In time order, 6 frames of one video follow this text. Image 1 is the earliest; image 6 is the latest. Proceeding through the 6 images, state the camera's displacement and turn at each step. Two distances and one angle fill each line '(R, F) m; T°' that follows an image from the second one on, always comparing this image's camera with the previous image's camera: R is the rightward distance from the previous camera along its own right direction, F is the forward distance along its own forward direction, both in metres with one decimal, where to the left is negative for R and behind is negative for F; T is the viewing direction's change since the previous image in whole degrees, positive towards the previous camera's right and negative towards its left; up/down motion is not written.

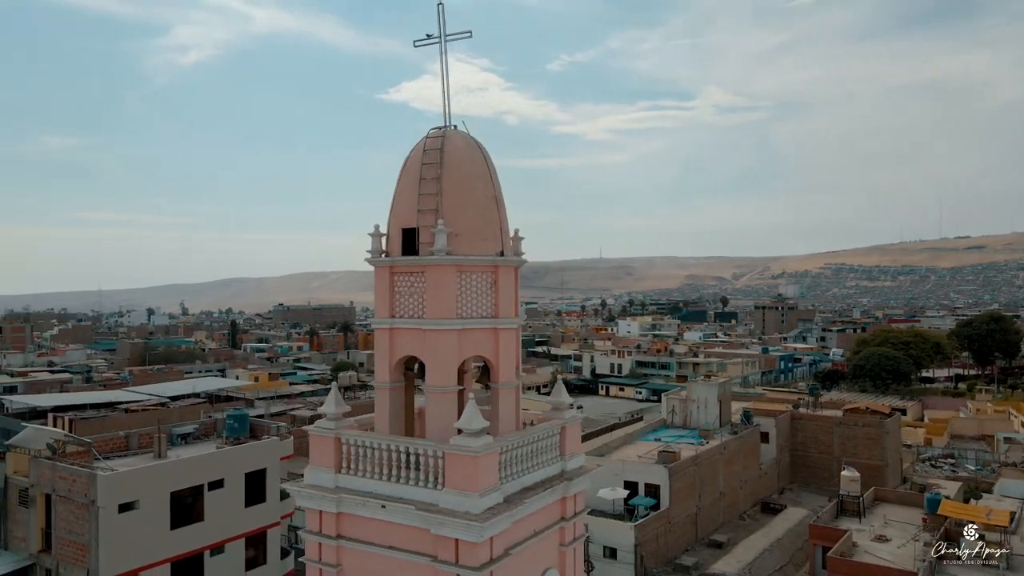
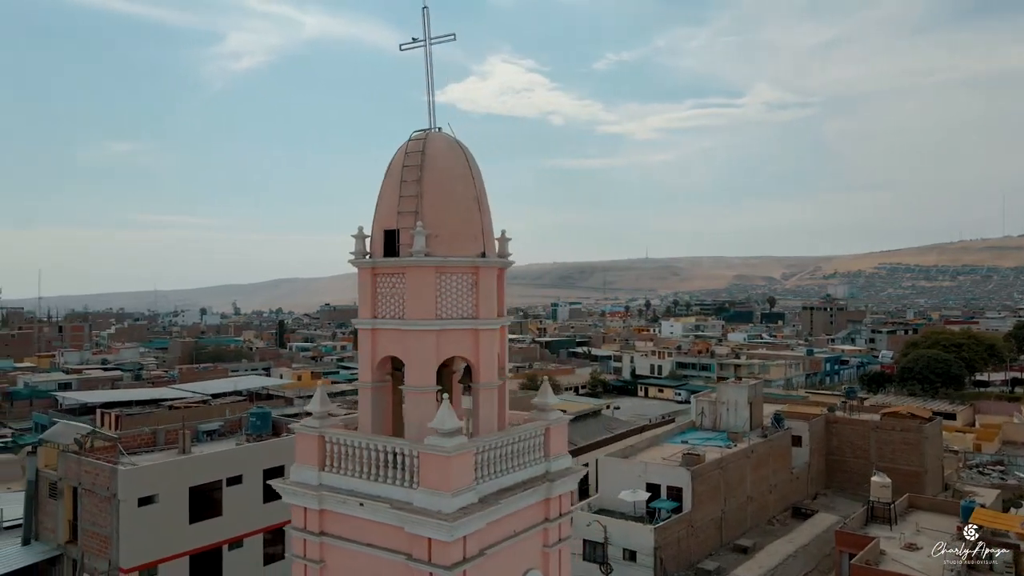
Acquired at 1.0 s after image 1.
(+0.6, 0.0) m; -3°
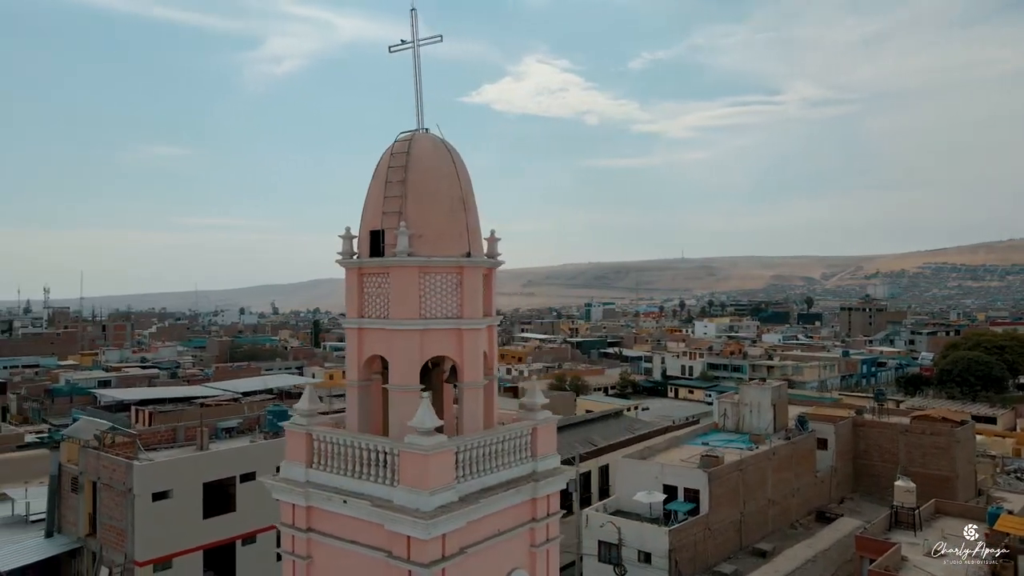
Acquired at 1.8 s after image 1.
(+0.5, 0.0) m; -3°
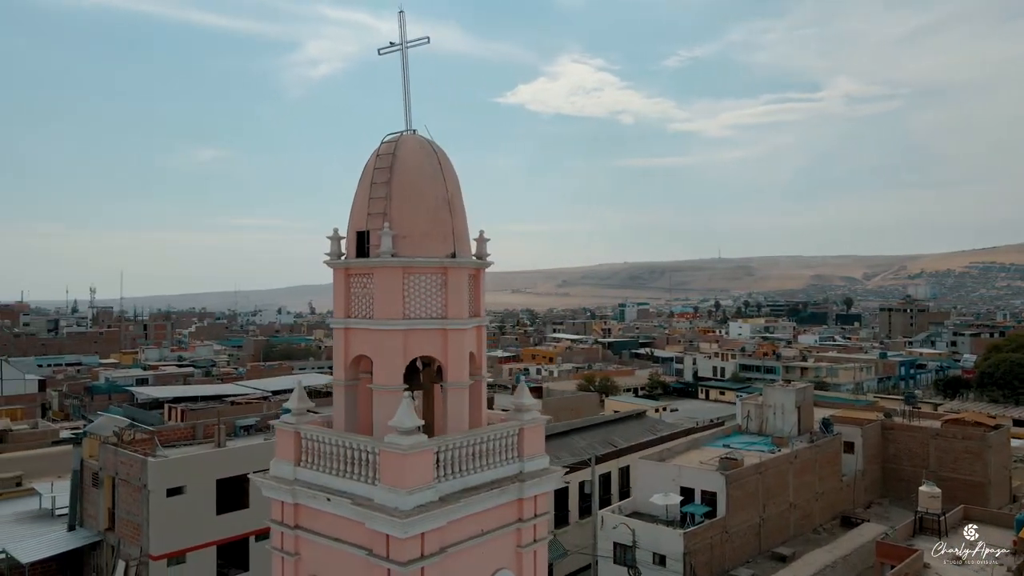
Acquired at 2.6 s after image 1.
(+0.5, 0.0) m; -3°
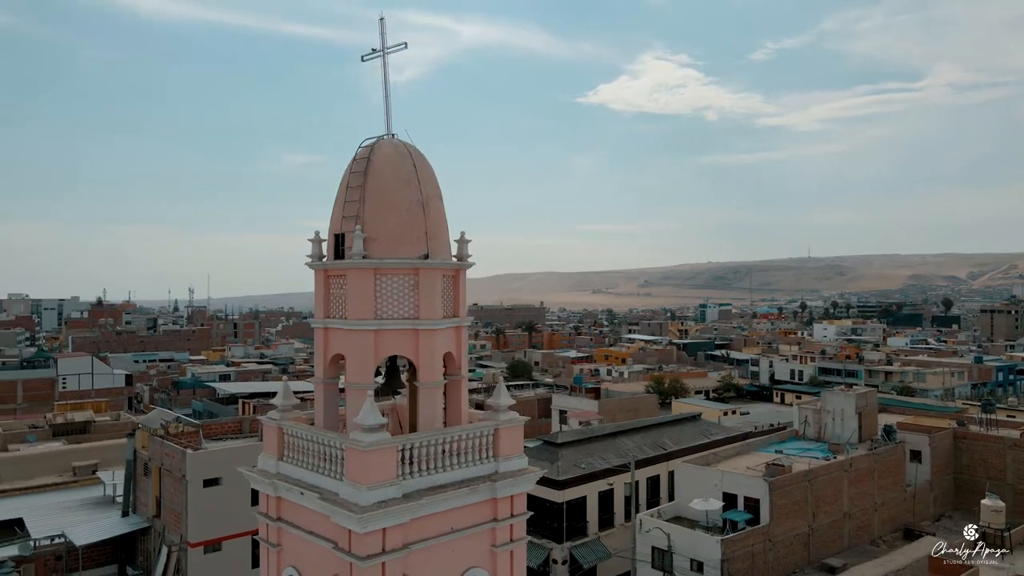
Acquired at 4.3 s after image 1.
(+1.0, 0.0) m; -6°
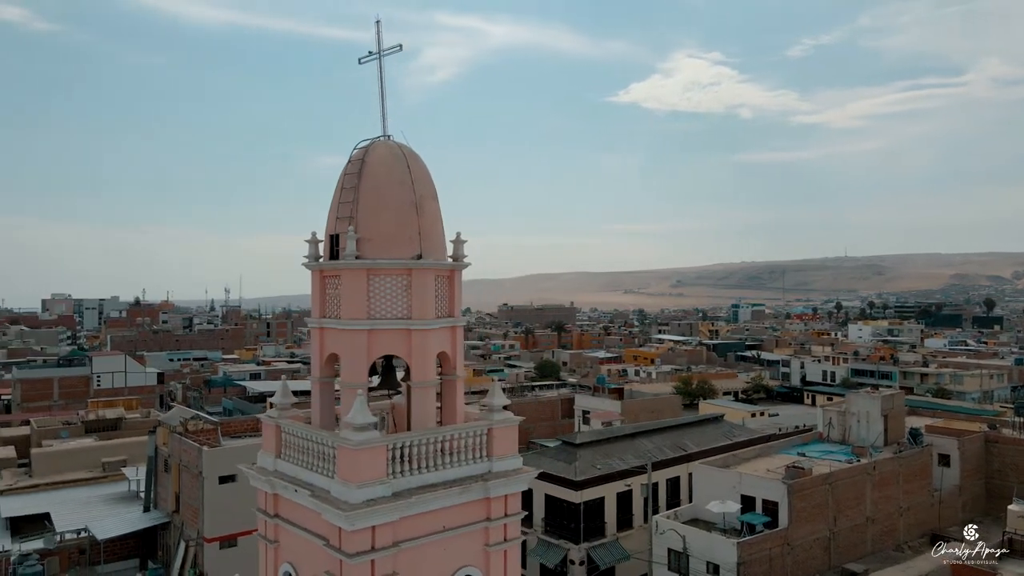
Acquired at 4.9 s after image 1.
(+0.4, 0.0) m; -2°
